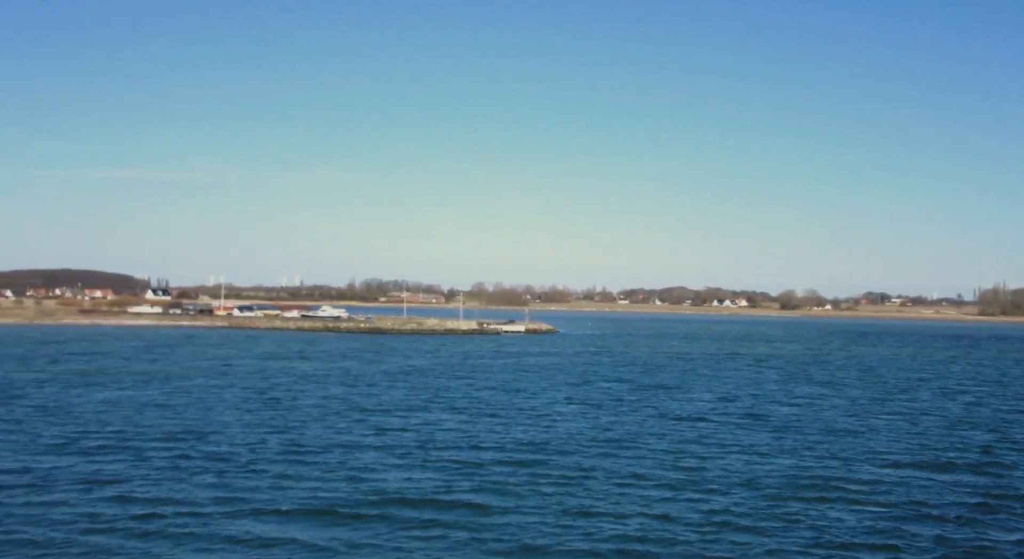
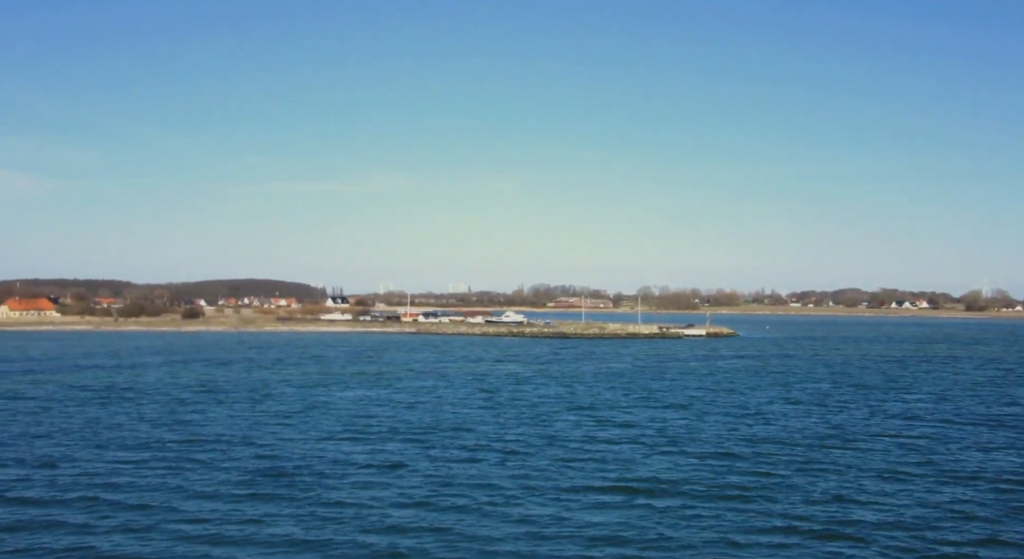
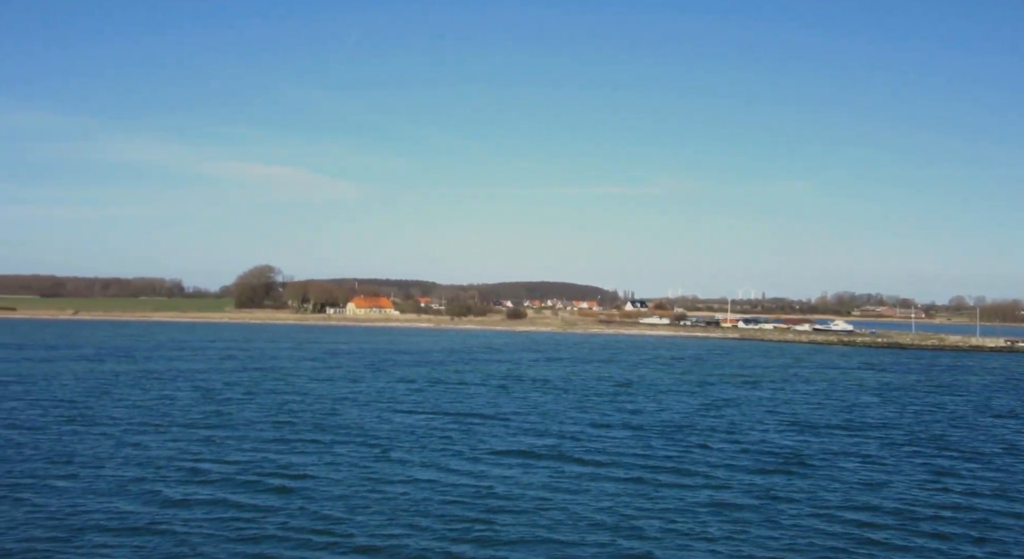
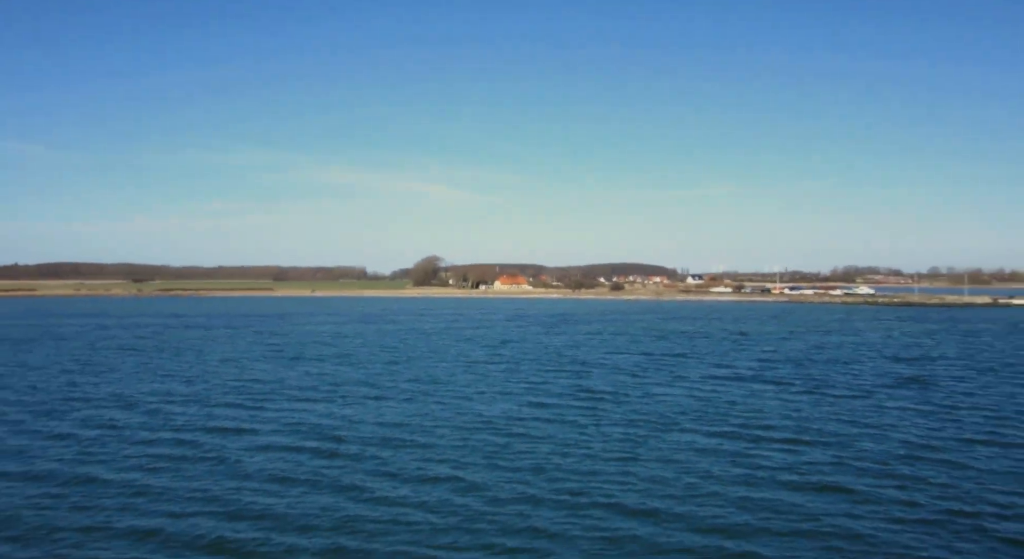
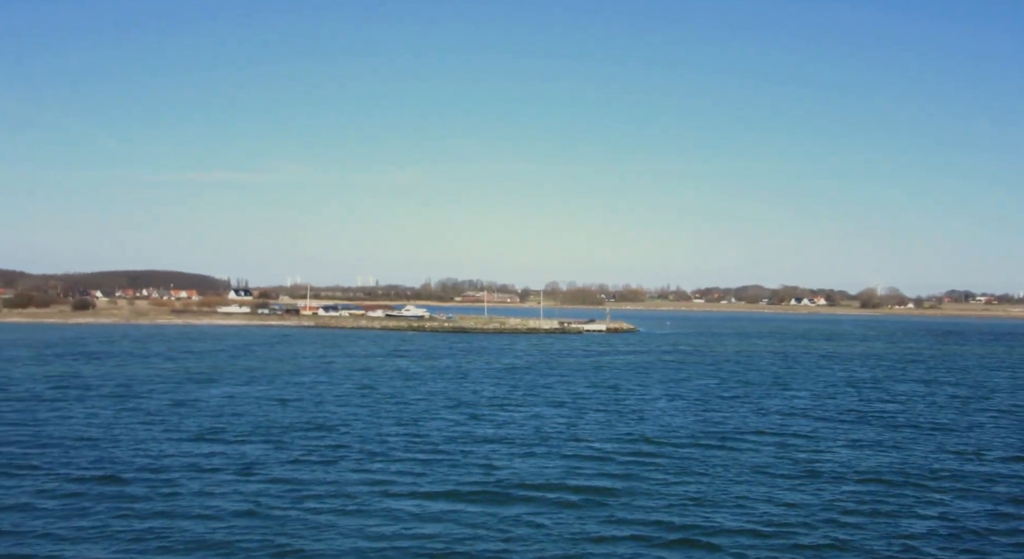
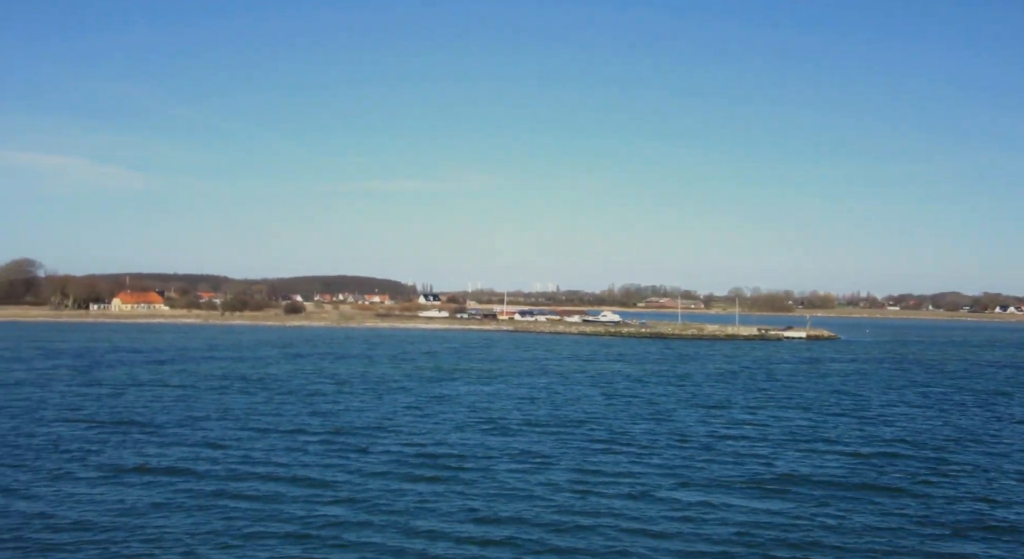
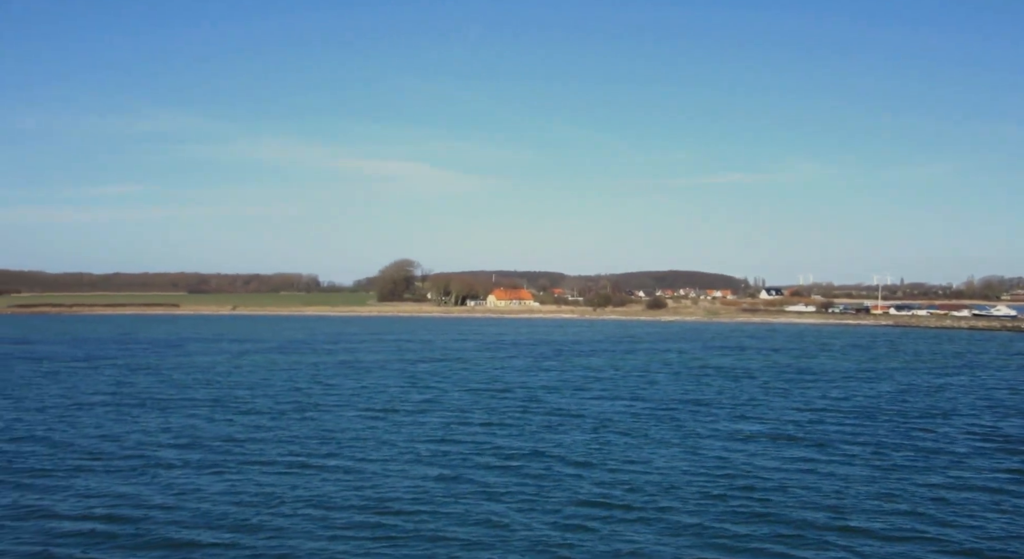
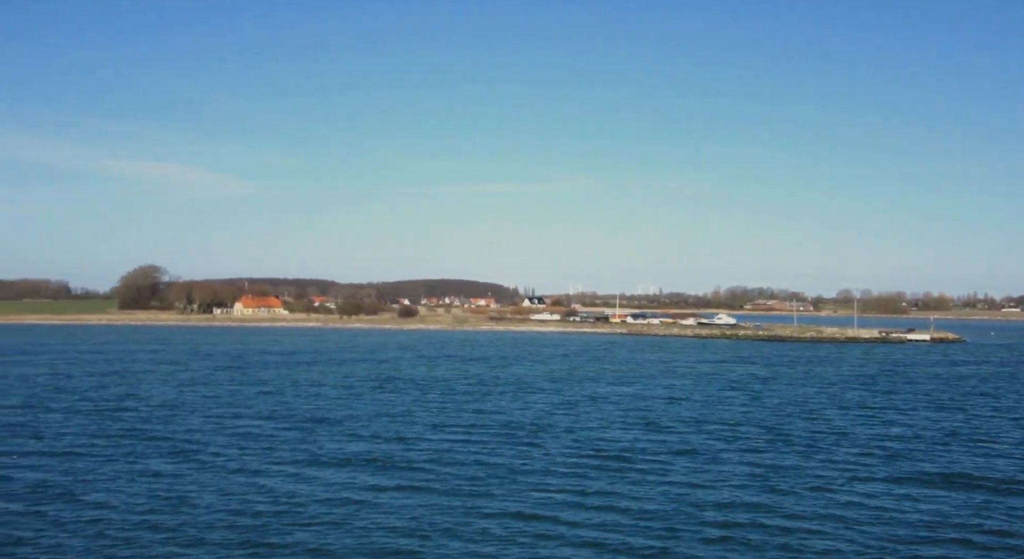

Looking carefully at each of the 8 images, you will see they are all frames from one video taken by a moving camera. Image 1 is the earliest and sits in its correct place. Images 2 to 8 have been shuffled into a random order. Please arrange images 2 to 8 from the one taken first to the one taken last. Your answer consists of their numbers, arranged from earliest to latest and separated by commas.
5, 2, 6, 8, 3, 7, 4
